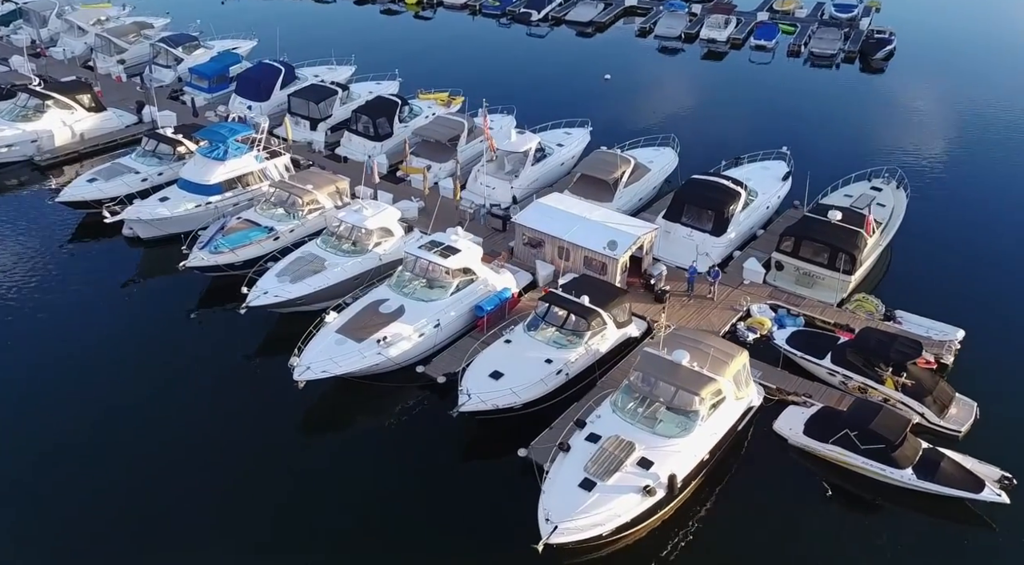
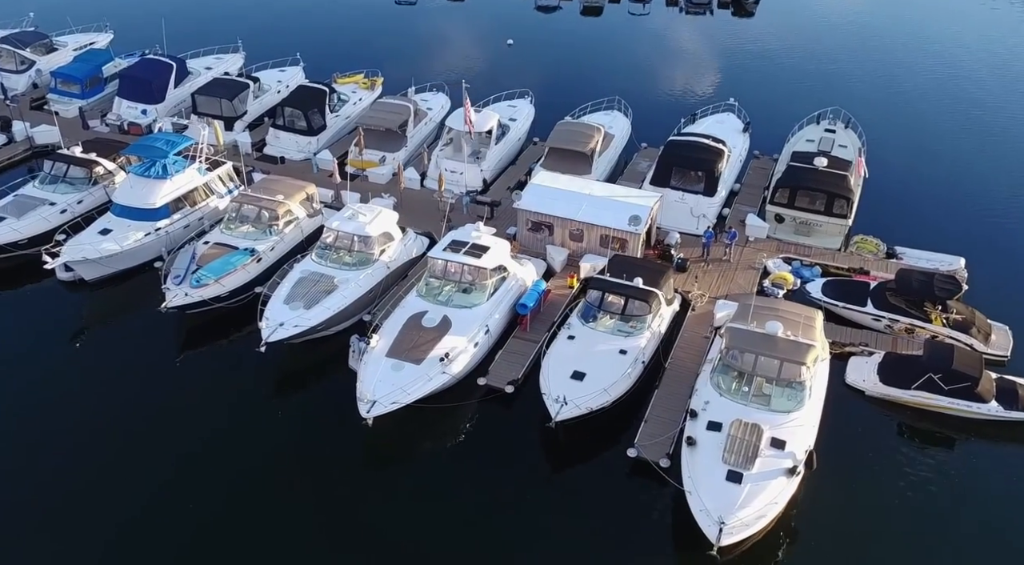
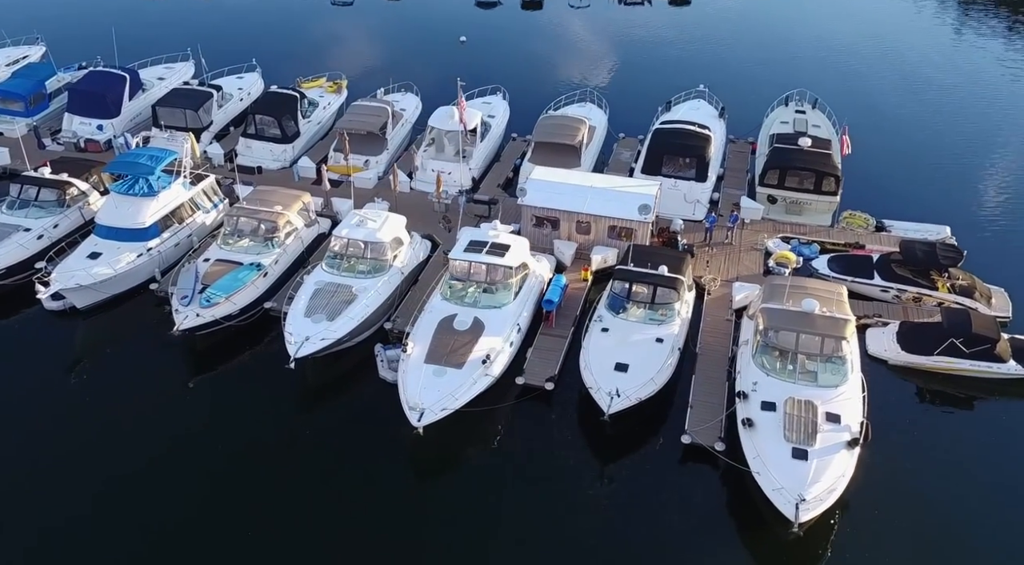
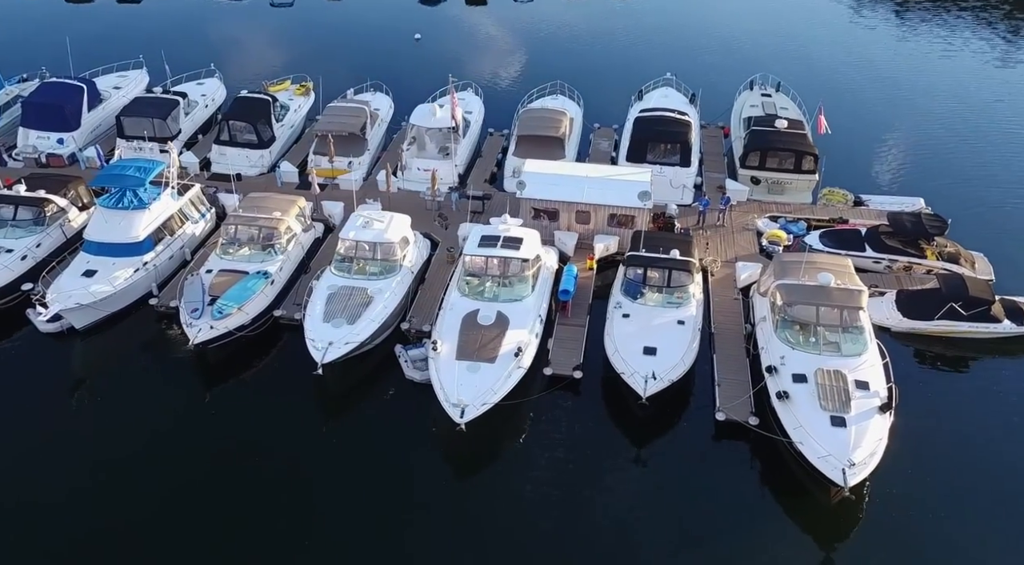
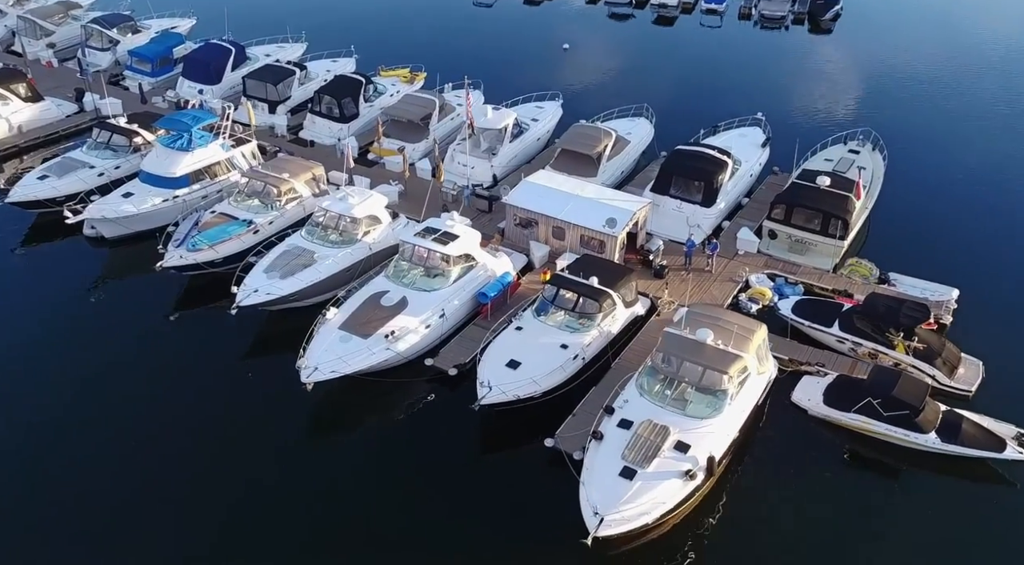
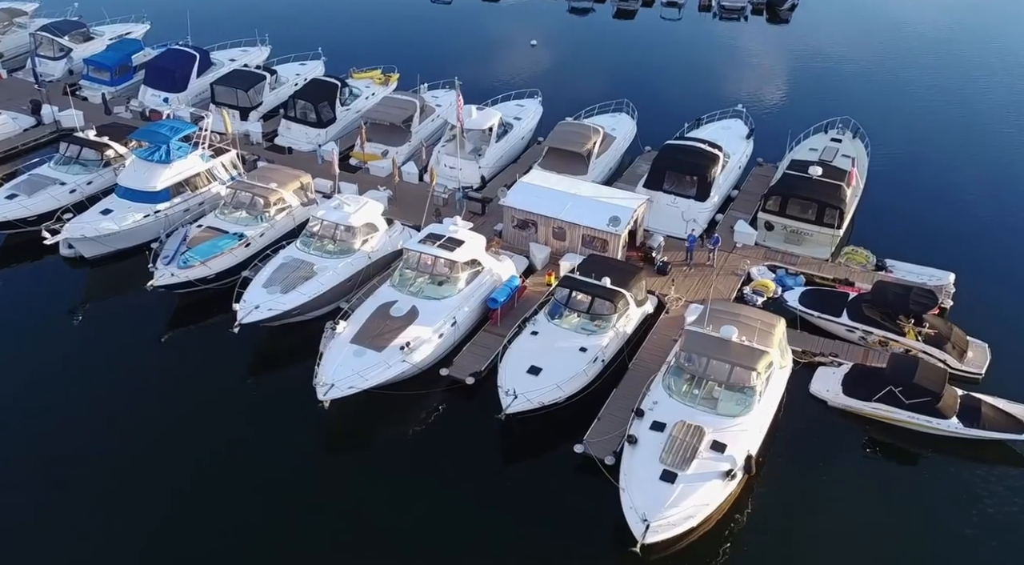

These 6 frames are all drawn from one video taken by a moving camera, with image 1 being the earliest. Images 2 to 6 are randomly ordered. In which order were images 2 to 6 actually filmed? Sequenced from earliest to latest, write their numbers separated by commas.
5, 6, 2, 3, 4
